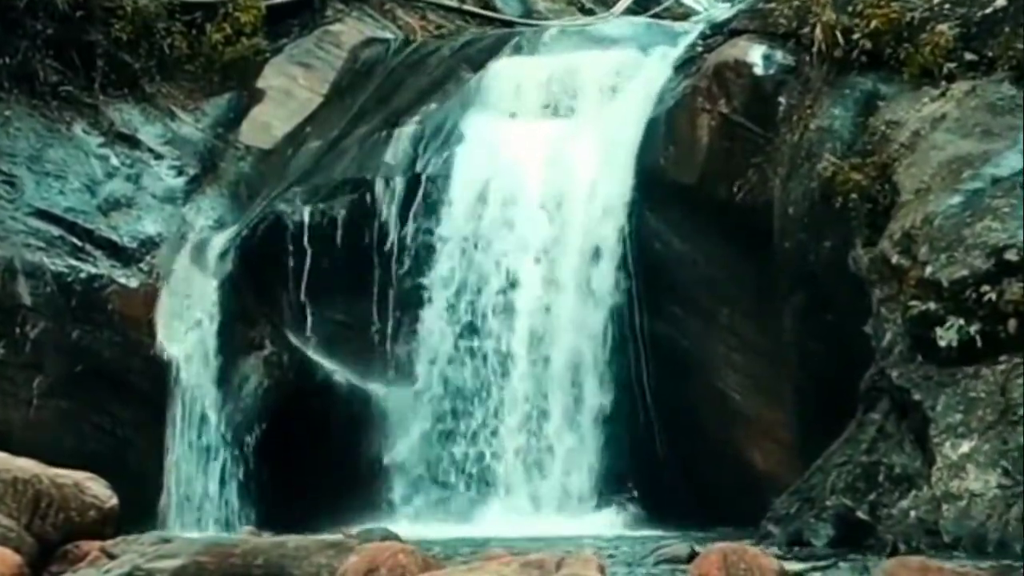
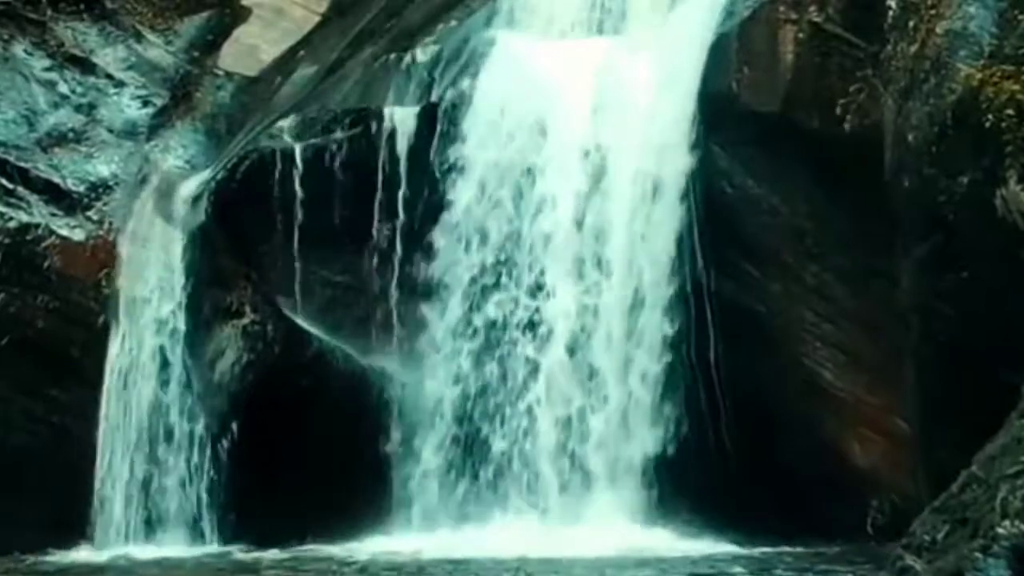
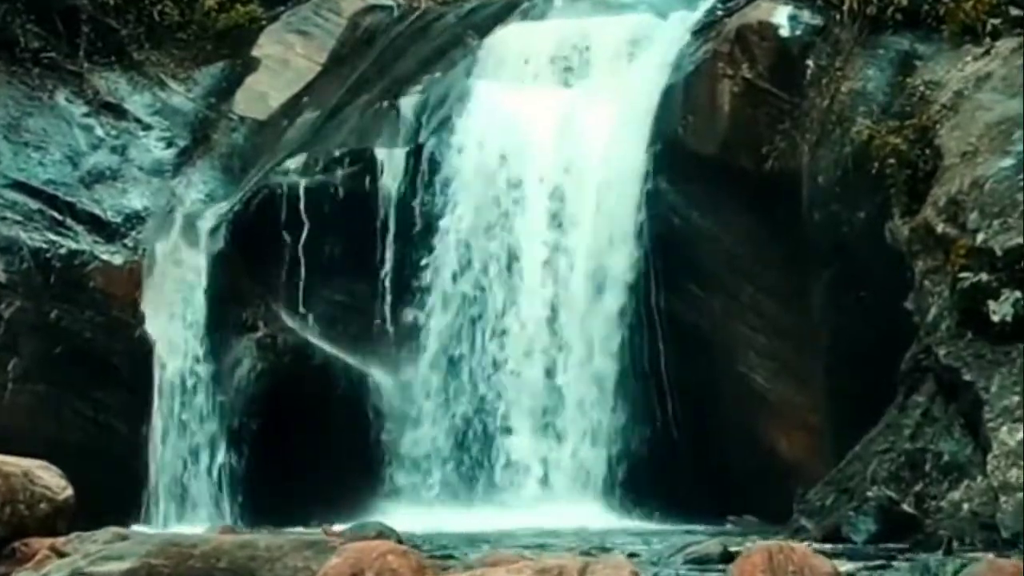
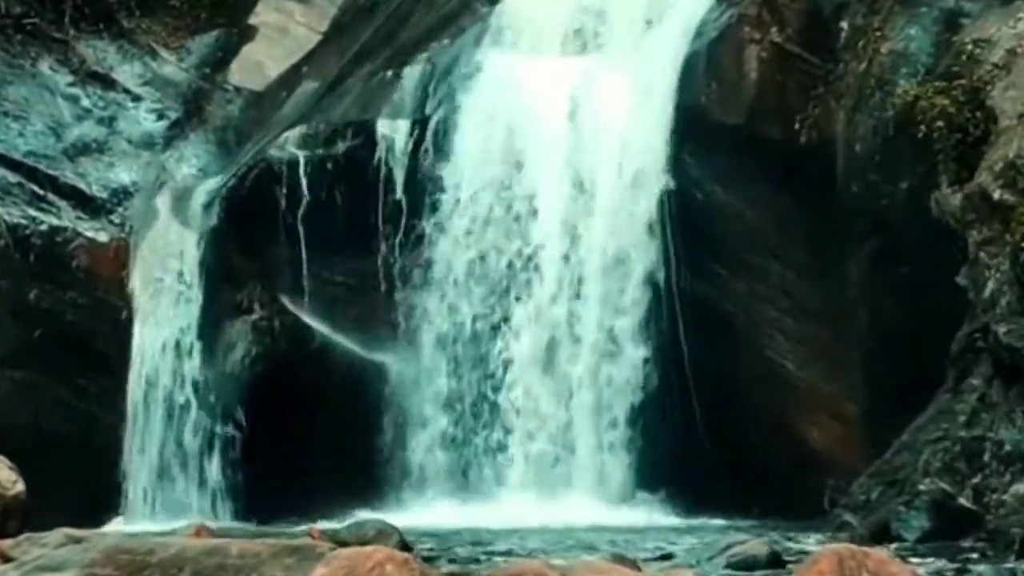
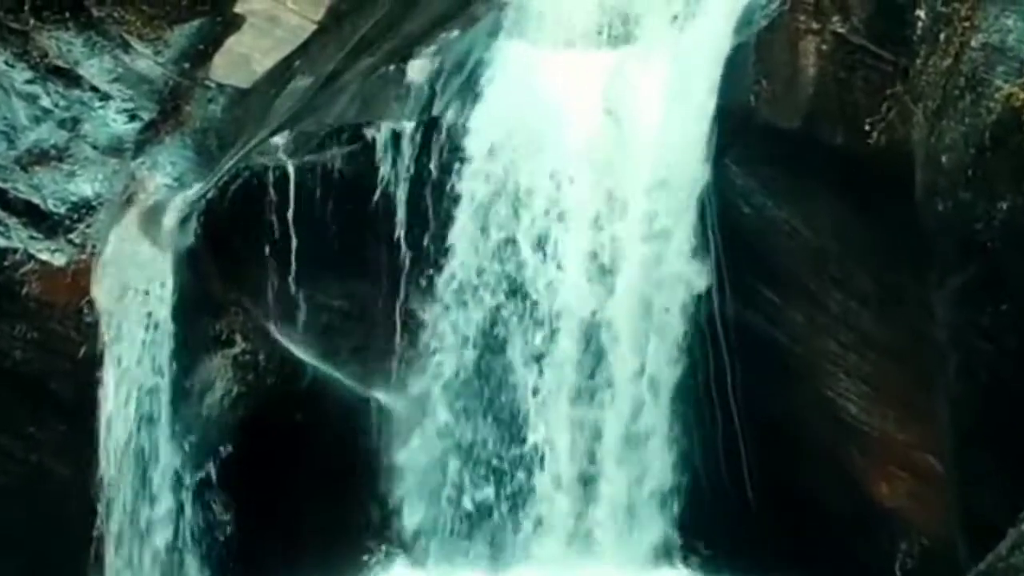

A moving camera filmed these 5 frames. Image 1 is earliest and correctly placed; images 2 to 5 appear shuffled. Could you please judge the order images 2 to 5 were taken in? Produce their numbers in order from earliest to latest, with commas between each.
3, 4, 2, 5
